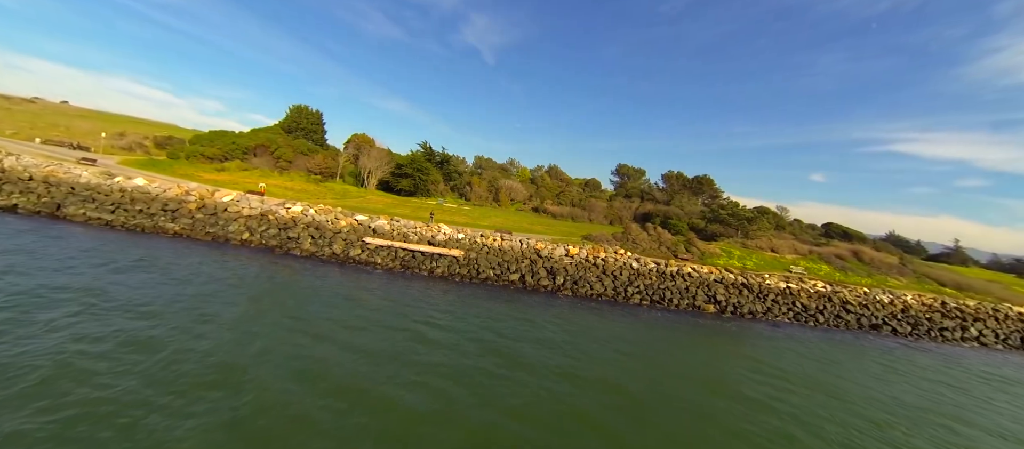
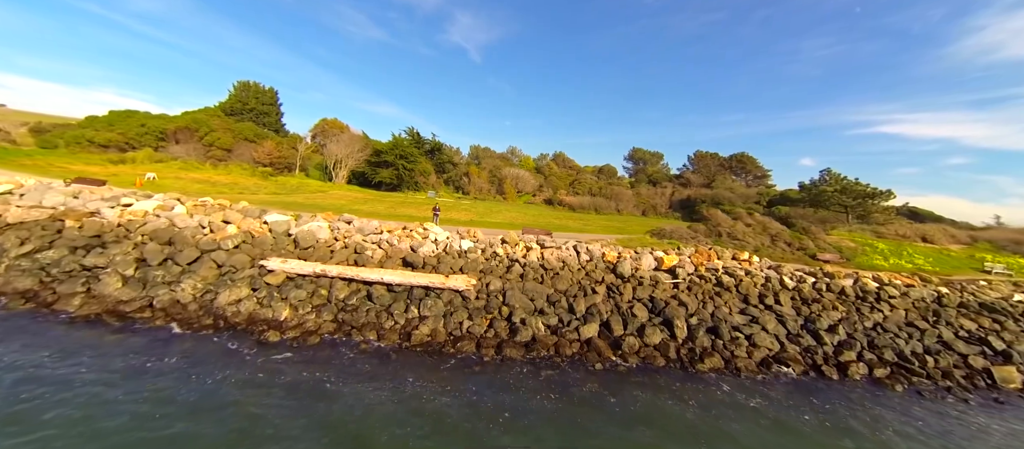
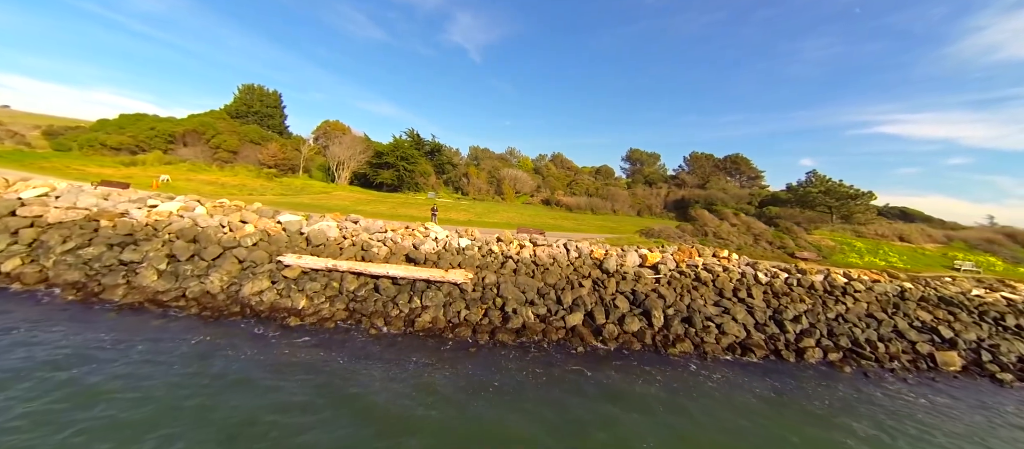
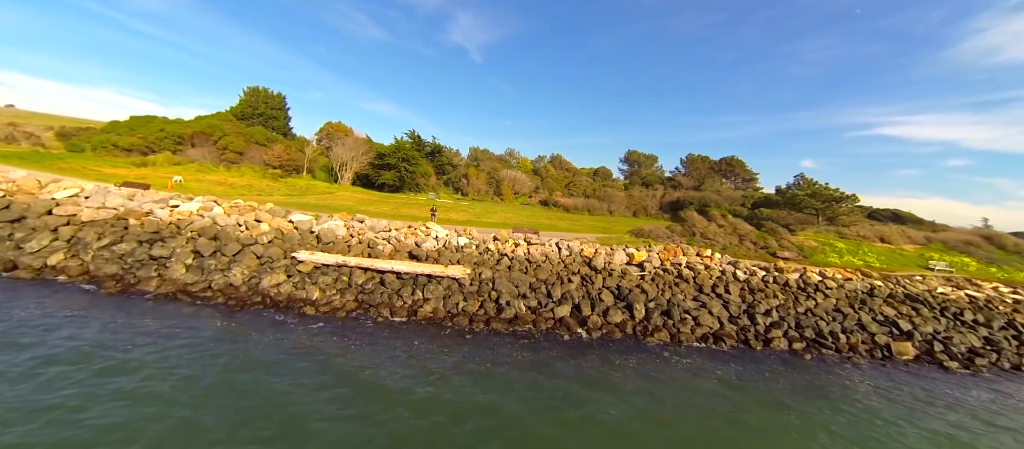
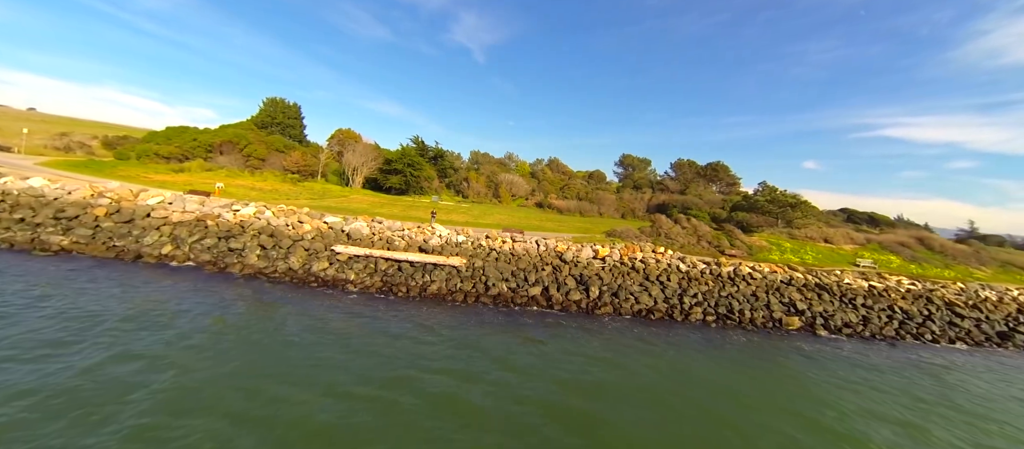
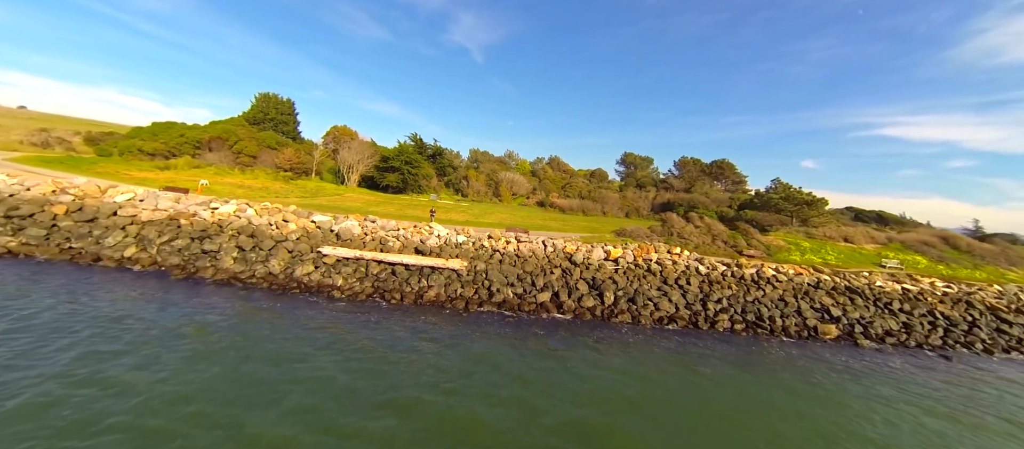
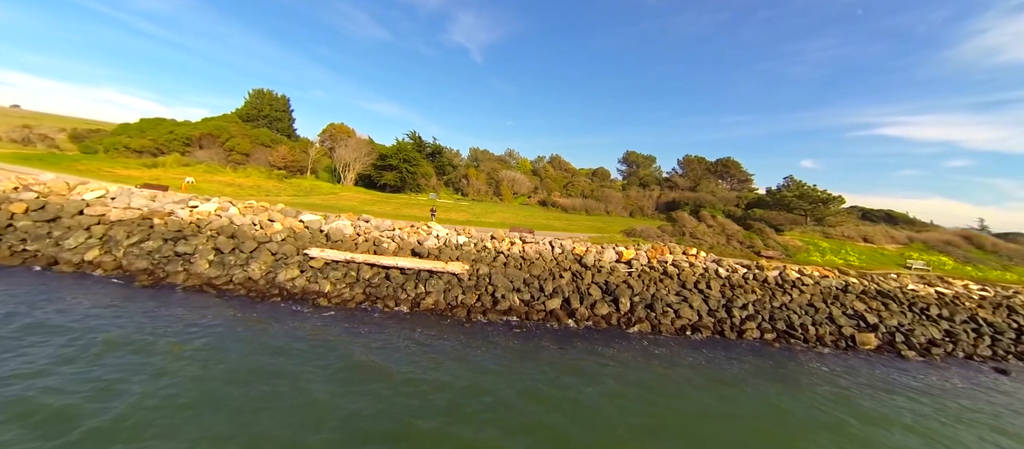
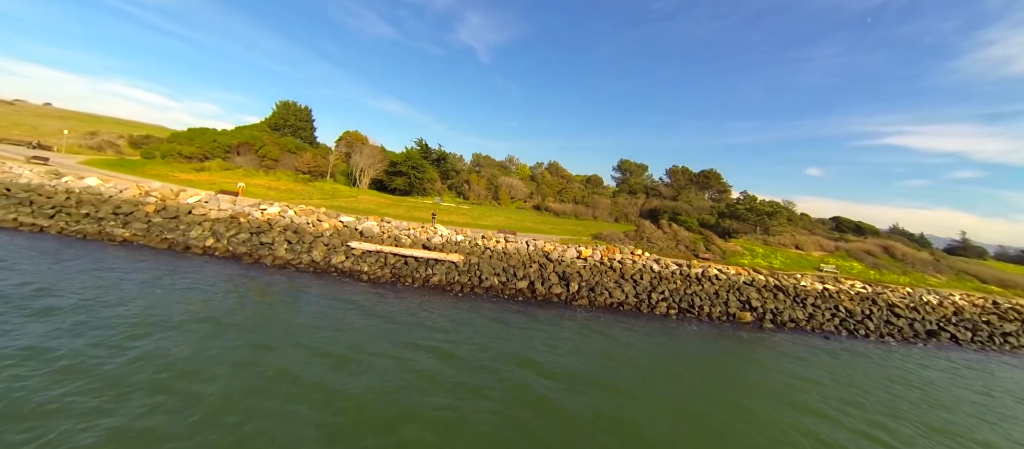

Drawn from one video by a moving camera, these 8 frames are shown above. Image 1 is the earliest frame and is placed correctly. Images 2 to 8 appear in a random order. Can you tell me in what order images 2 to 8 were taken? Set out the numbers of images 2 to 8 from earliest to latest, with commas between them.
8, 5, 6, 7, 4, 3, 2
